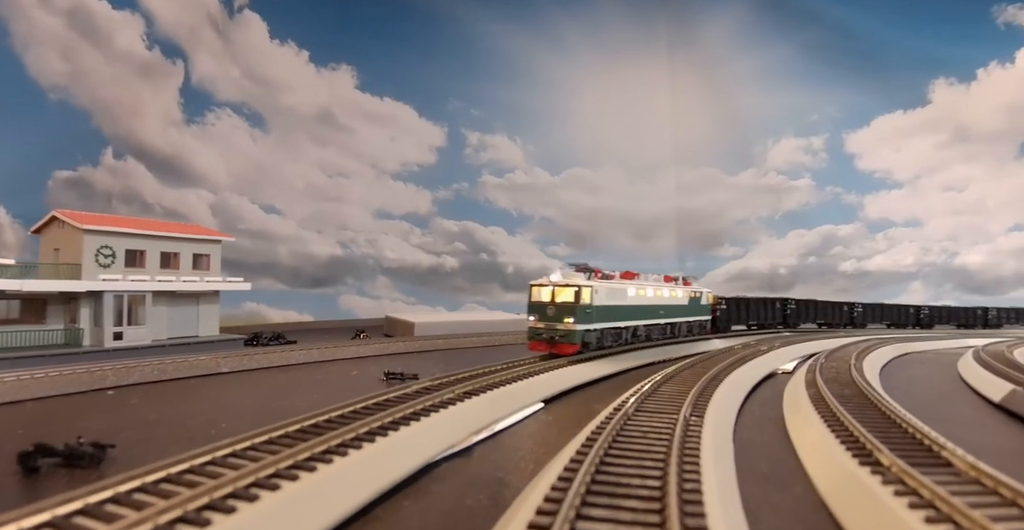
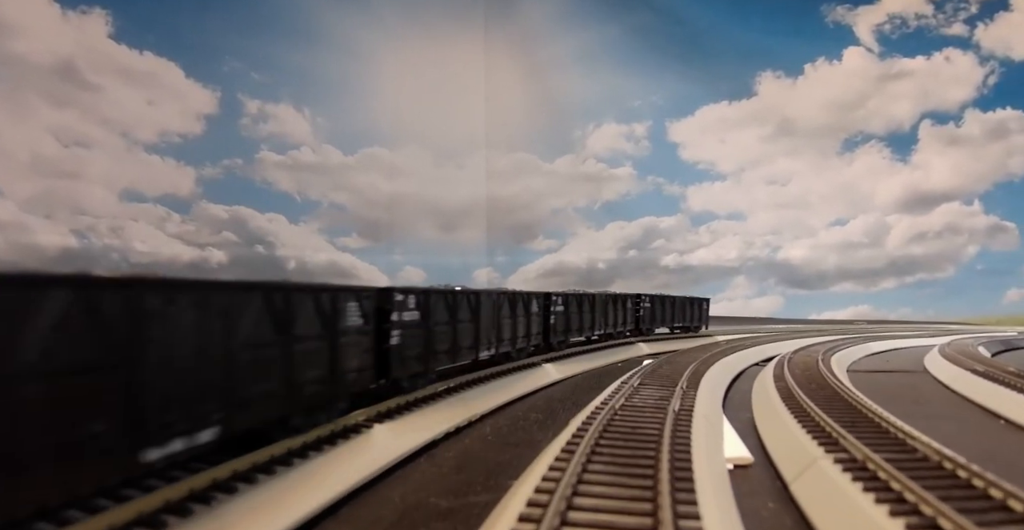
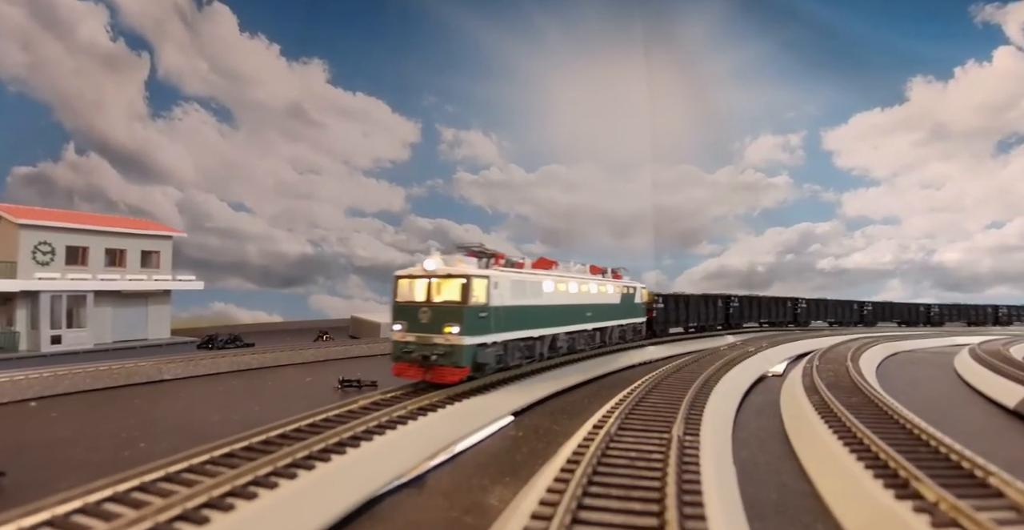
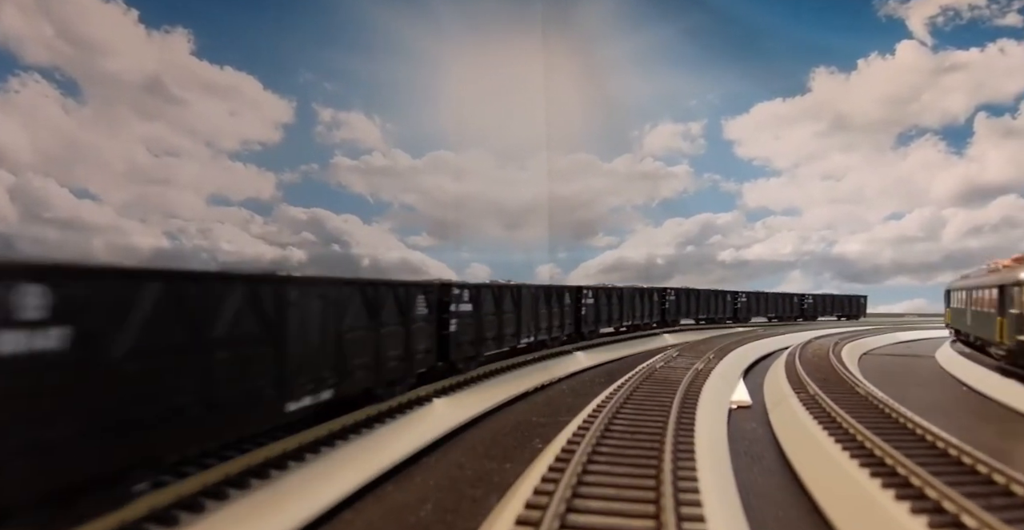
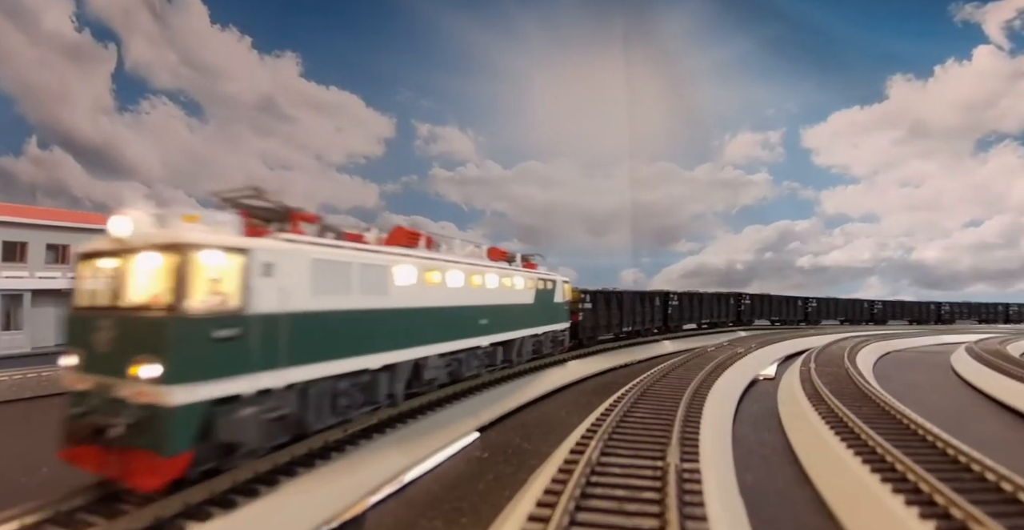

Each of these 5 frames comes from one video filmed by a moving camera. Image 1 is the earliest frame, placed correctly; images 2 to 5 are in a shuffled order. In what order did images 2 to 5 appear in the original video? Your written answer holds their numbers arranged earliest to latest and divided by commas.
3, 5, 4, 2
